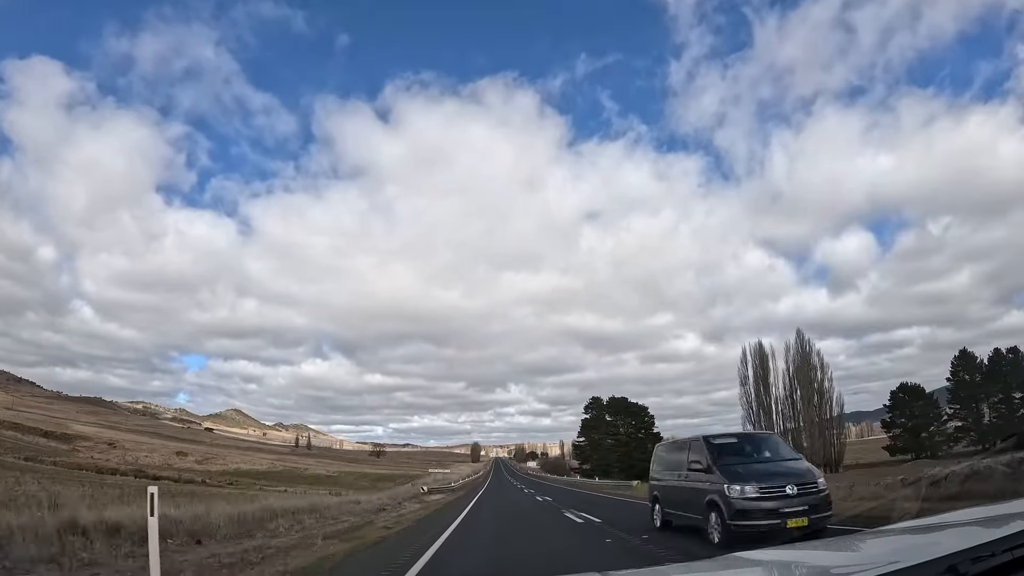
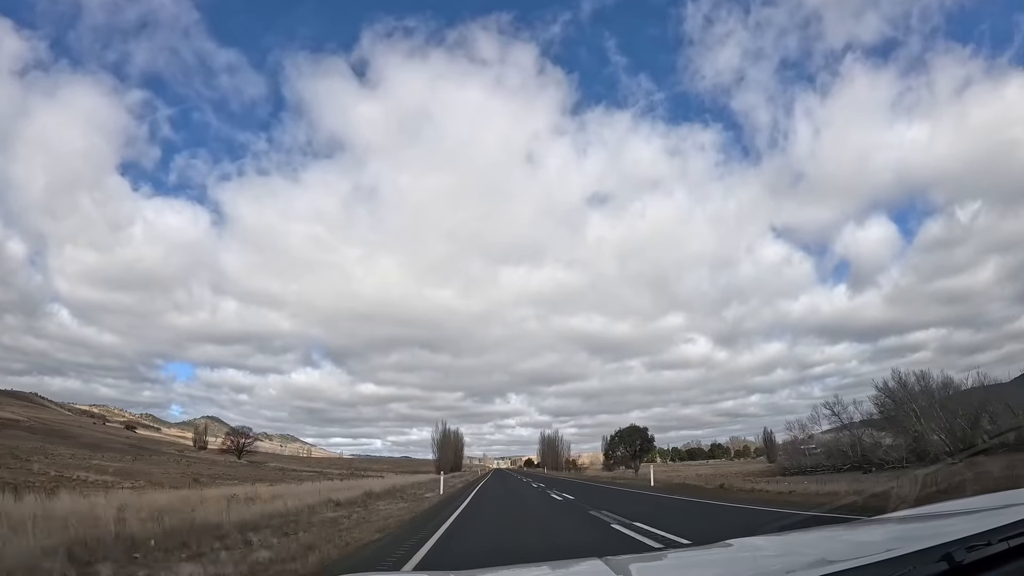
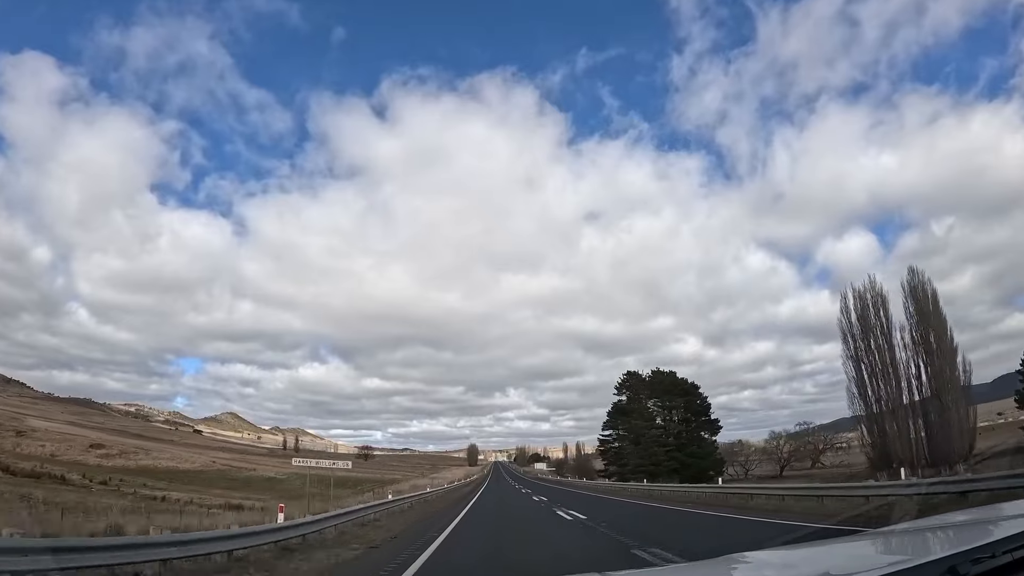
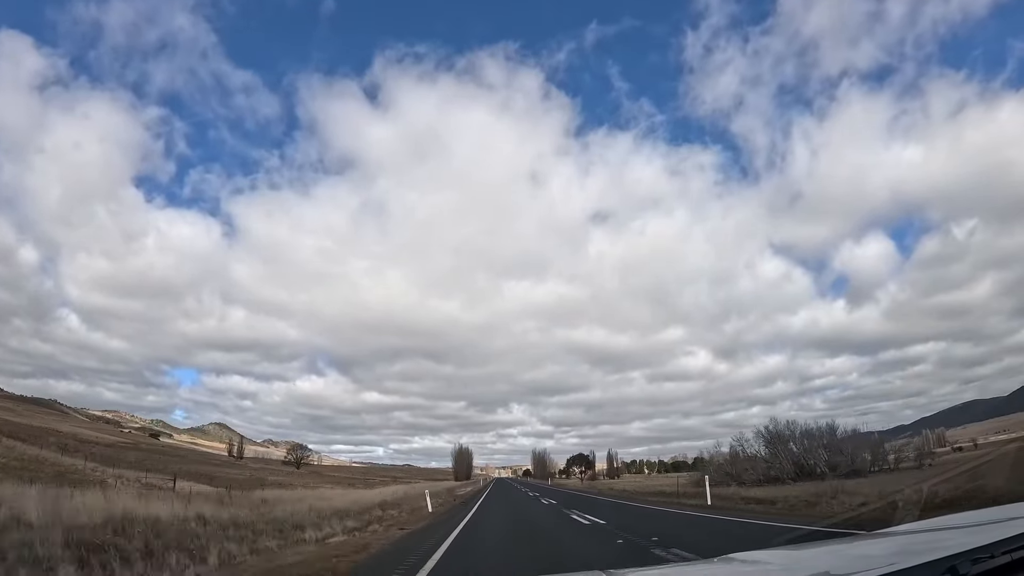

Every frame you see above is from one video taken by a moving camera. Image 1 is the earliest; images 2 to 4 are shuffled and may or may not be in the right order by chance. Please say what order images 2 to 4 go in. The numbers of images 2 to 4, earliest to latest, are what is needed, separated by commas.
3, 4, 2
